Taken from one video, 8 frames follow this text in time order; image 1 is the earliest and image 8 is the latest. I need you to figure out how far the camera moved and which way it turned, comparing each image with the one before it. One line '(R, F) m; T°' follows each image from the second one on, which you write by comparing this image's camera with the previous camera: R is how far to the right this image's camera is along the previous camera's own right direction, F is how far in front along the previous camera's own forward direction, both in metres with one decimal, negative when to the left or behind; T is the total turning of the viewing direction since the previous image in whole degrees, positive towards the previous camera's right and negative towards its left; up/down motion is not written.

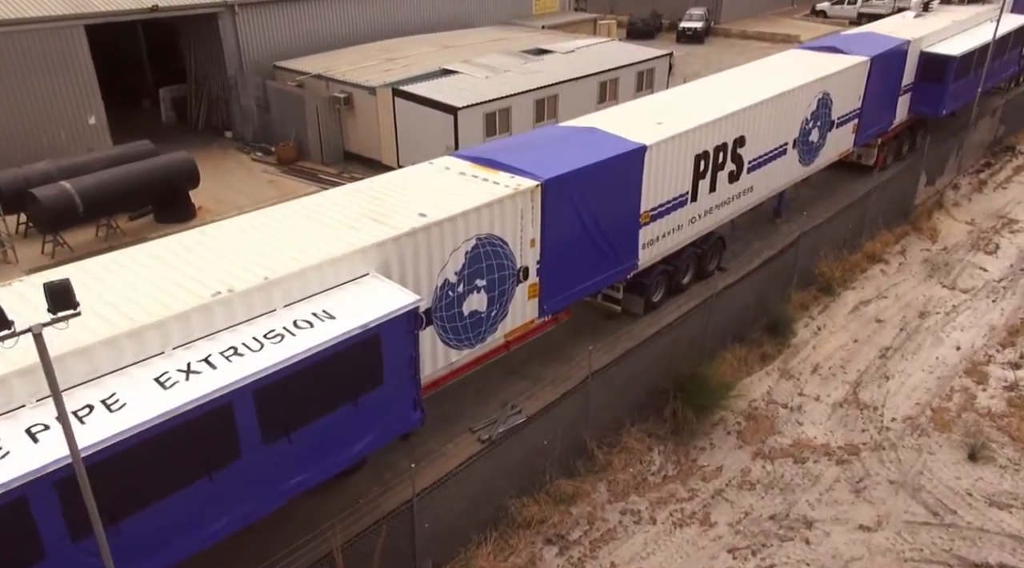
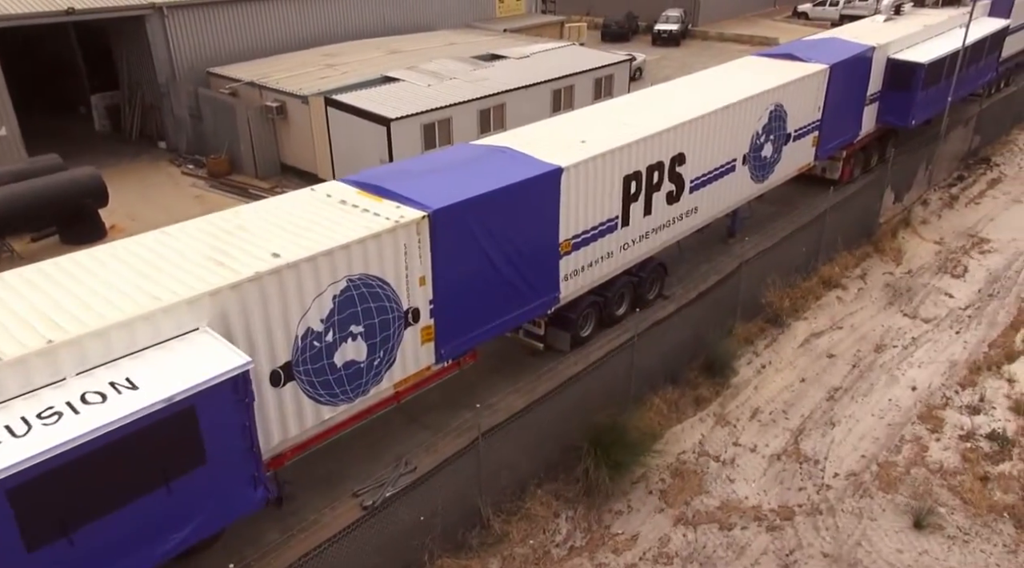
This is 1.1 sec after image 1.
(+1.4, +1.4) m; 0°
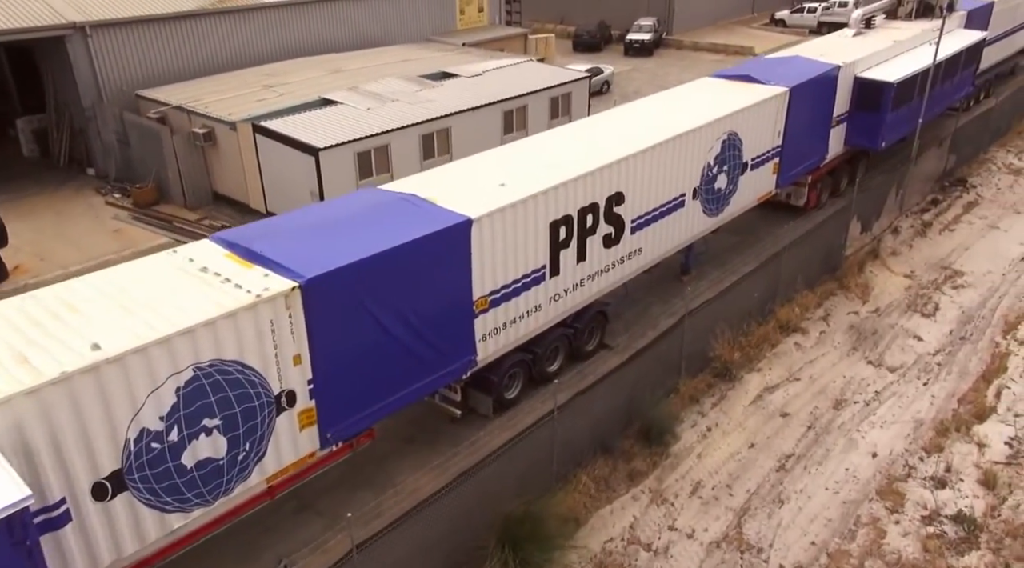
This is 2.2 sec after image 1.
(+1.2, +1.4) m; +1°
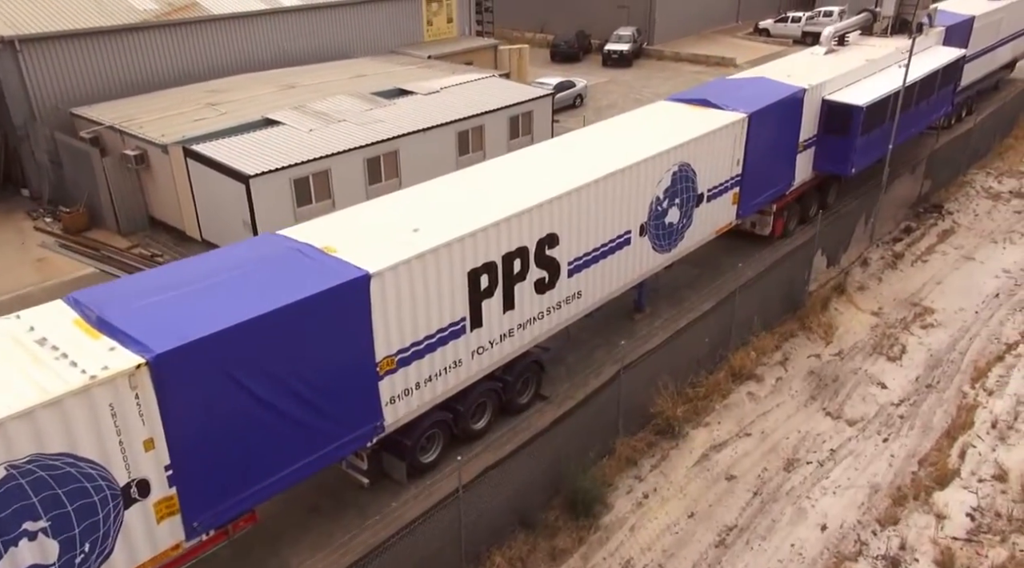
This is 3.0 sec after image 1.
(+1.1, +1.1) m; 0°
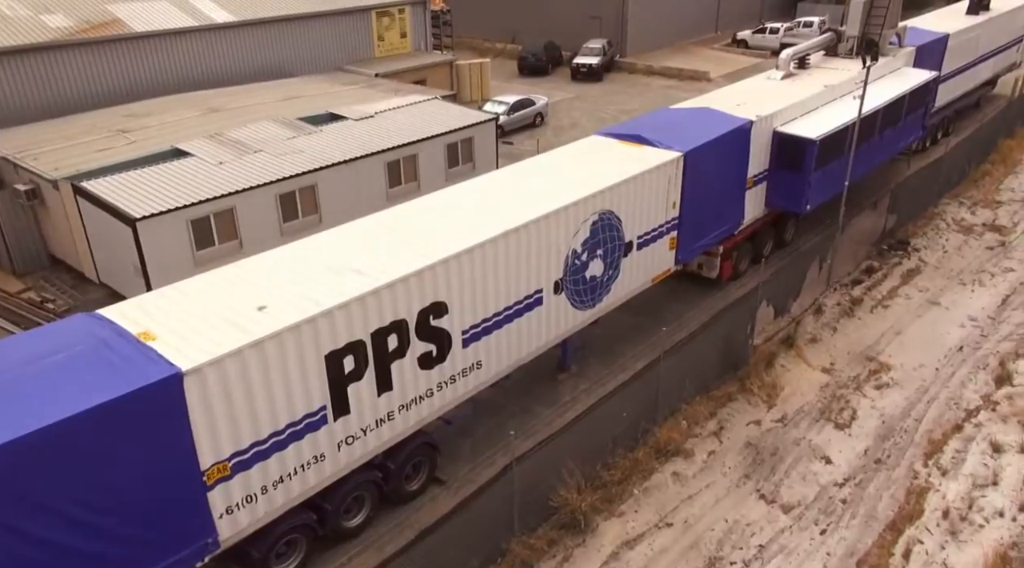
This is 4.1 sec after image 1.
(+1.5, +1.5) m; 0°
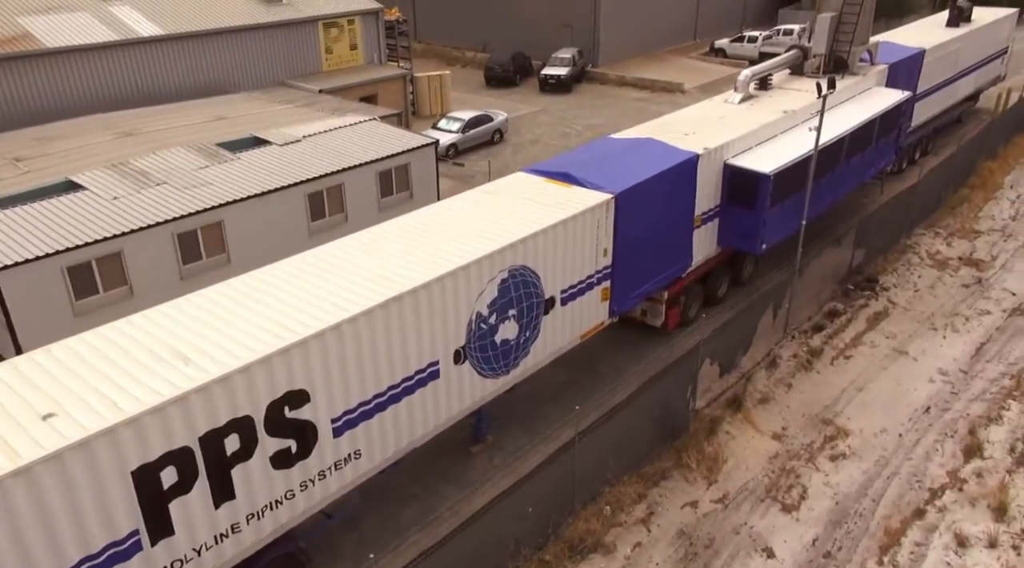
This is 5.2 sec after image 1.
(+1.4, +1.7) m; 0°
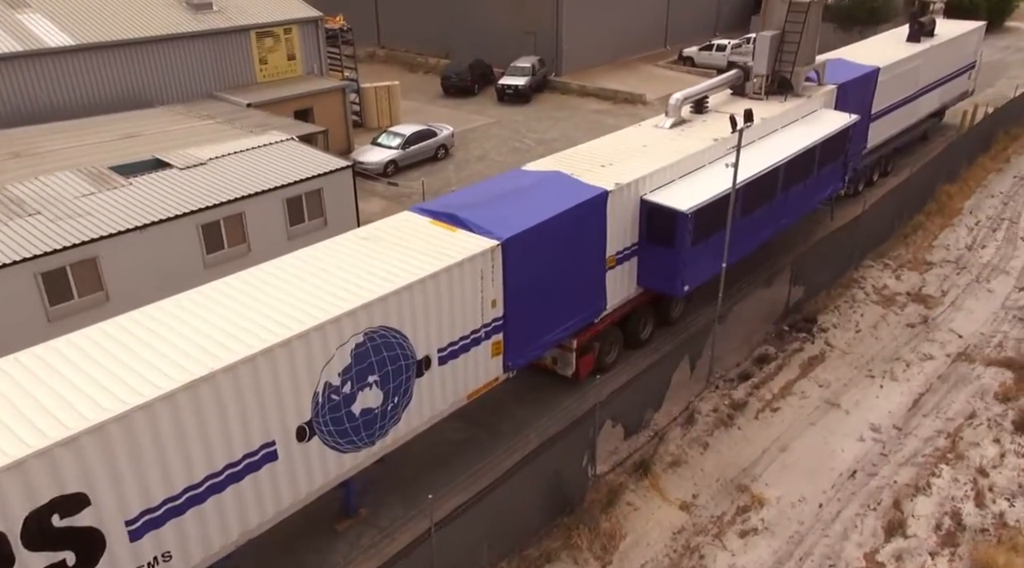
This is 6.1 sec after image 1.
(+1.7, +1.3) m; +1°
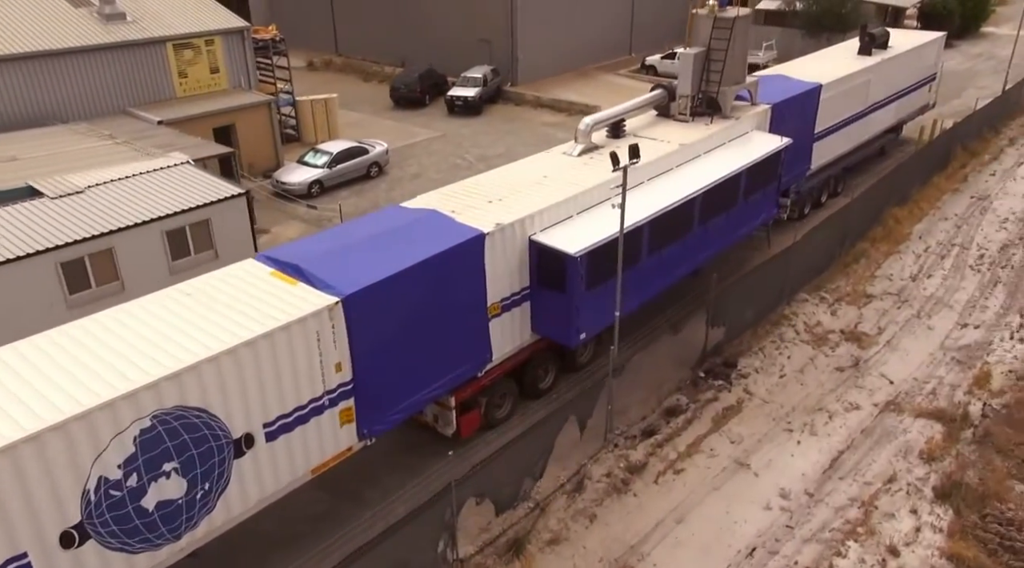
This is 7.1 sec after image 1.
(+2.0, +1.4) m; 0°
